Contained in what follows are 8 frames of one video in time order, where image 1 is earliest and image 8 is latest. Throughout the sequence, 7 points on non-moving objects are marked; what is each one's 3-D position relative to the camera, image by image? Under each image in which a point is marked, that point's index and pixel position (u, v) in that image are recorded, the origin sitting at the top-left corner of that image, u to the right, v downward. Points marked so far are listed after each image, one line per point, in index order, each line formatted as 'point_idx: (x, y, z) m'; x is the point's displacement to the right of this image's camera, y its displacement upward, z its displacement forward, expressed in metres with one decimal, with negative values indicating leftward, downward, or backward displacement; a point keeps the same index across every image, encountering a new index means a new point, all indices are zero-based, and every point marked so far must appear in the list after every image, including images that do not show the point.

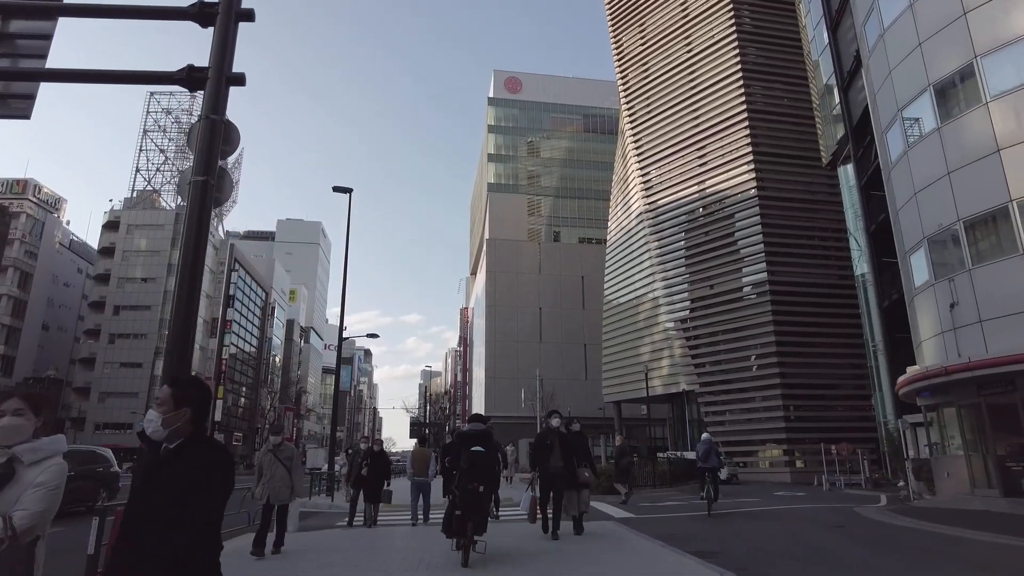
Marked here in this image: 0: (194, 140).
0: (-2.4, +1.1, +4.8) m
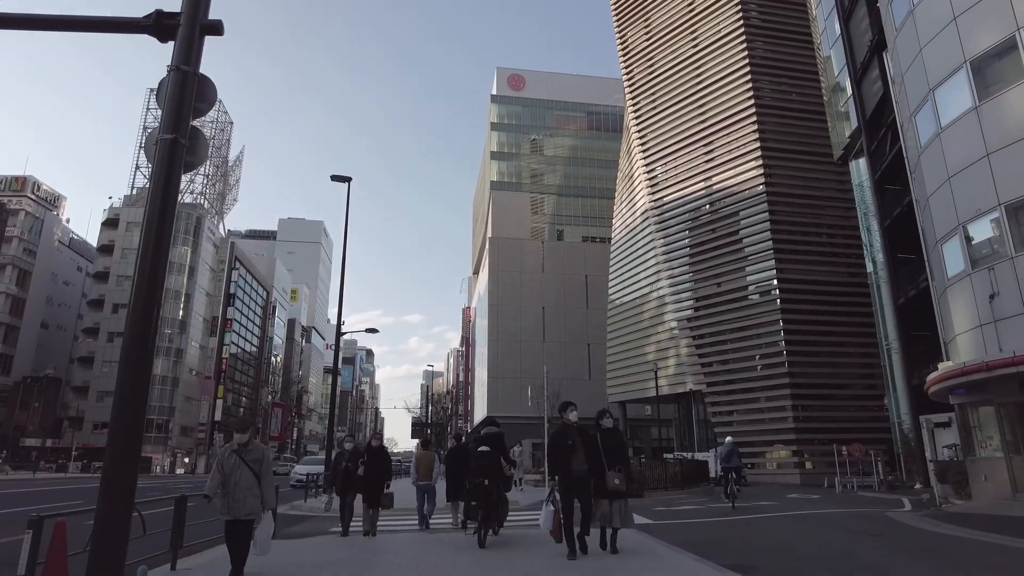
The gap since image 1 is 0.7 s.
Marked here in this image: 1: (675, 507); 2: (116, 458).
0: (-2.3, +1.3, +4.2) m
1: (+3.3, -4.6, +13.2) m
2: (-2.2, -0.9, +3.5) m
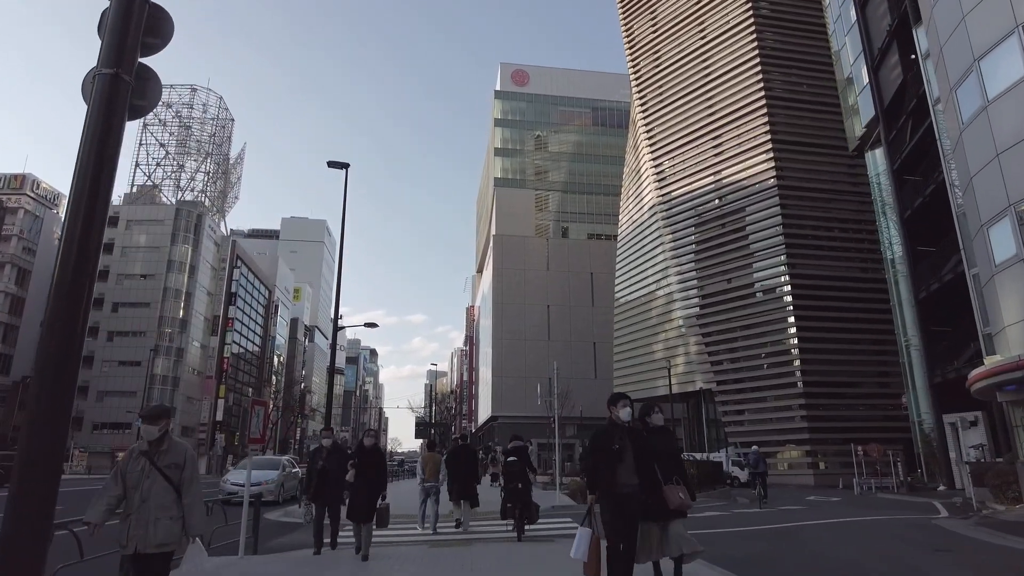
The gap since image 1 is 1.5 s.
0: (-2.2, +1.4, +3.5) m
1: (+3.5, -4.4, +12.4) m
2: (-2.1, -0.8, +2.8) m
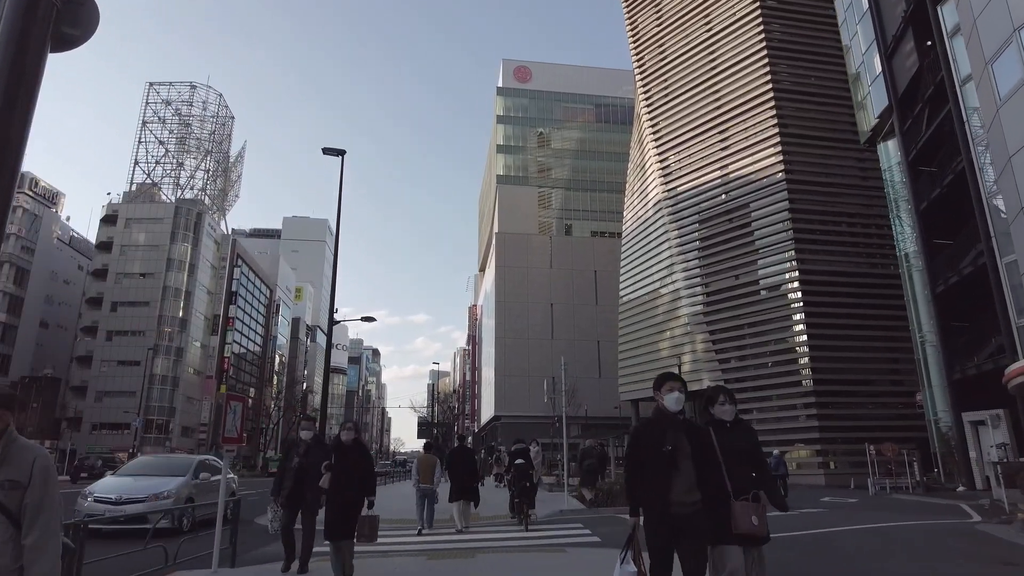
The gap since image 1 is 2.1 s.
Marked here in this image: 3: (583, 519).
0: (-2.2, +1.6, +2.9) m
1: (+3.6, -4.2, +11.8) m
2: (-2.0, -0.6, +2.2) m
3: (+1.1, -3.6, +9.7) m
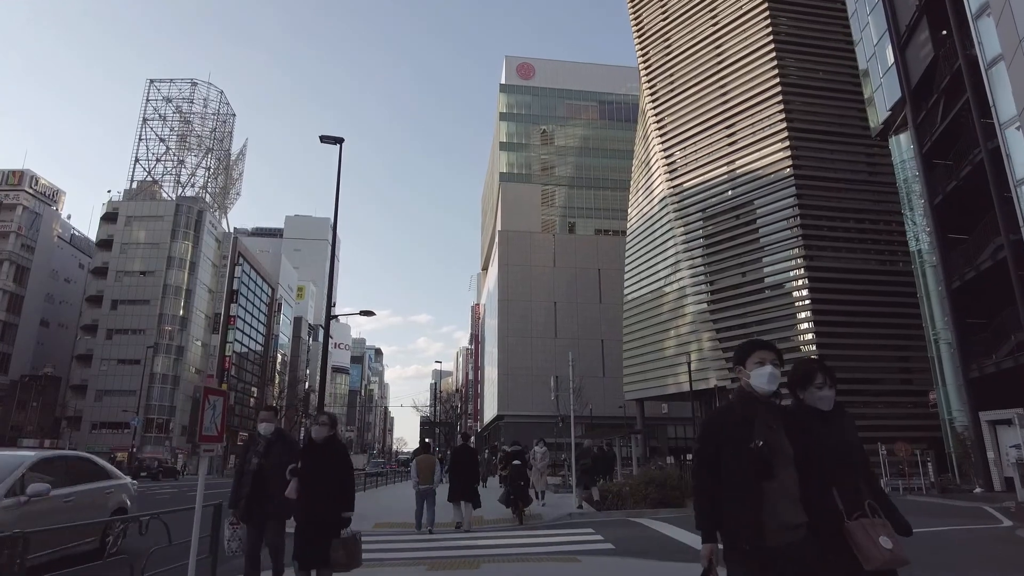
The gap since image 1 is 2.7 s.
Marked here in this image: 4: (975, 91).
0: (-2.1, +1.7, +2.4) m
1: (+3.7, -4.1, +11.3) m
2: (-2.0, -0.5, +1.7) m
3: (+1.1, -3.4, +9.3) m
4: (+12.5, +5.3, +17.1) m
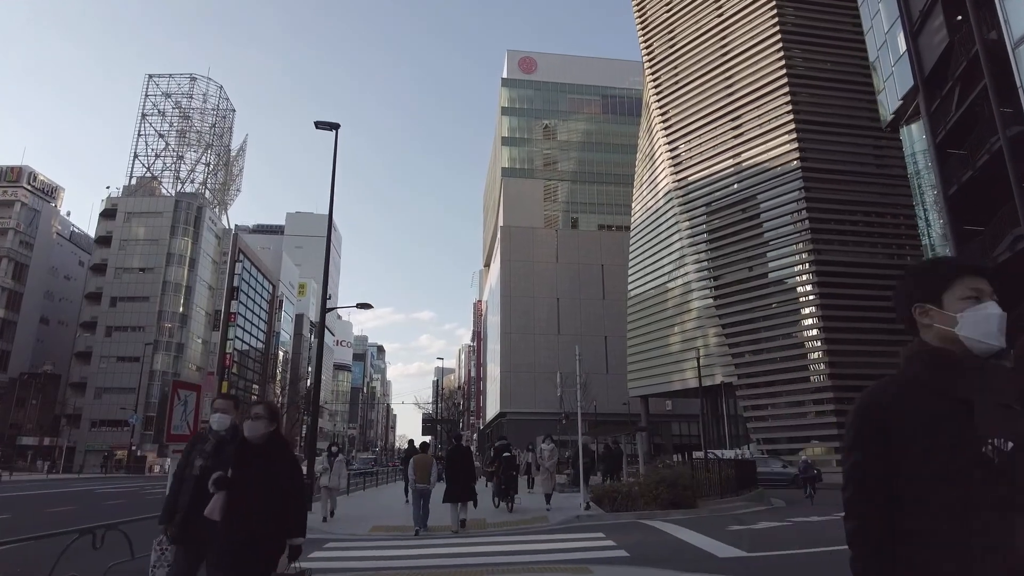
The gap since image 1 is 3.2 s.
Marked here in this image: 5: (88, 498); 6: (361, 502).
0: (-2.1, +1.8, +1.9) m
1: (+3.8, -3.9, +10.8) m
2: (-2.0, -0.4, +1.2) m
3: (+1.2, -3.3, +8.8) m
4: (+12.6, +5.5, +16.5) m
5: (-11.1, -5.5, +16.6) m
6: (-3.9, -5.5, +16.3) m
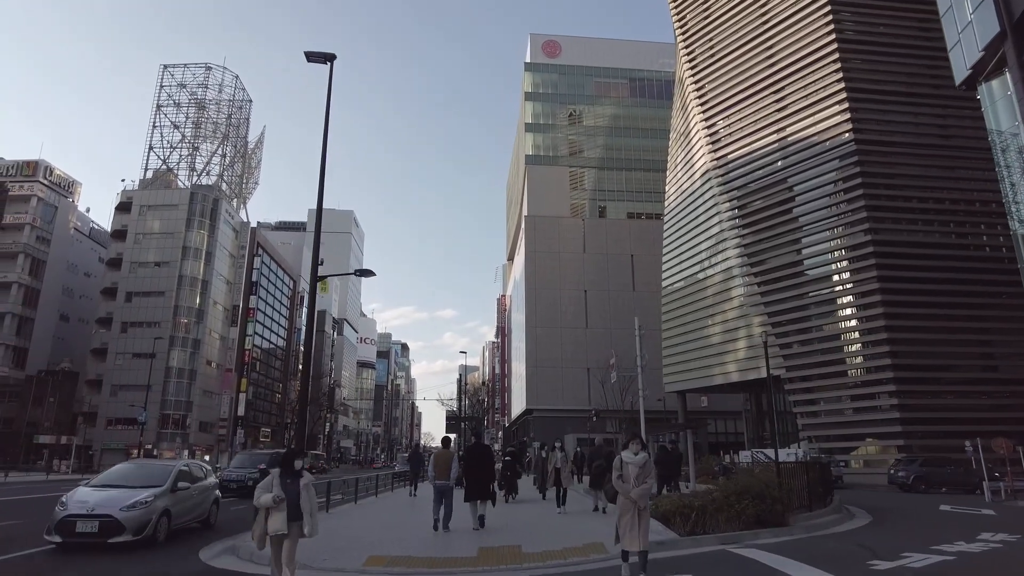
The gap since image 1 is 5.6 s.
0: (-2.0, +2.3, -0.2) m
1: (+4.3, -3.4, +8.5) m
2: (-1.8, +0.1, -0.9) m
3: (+1.7, -2.8, +6.5) m
4: (+13.2, +6.2, +13.8) m
5: (-10.4, -5.1, +14.8) m
6: (-3.1, -5.0, +14.2) m
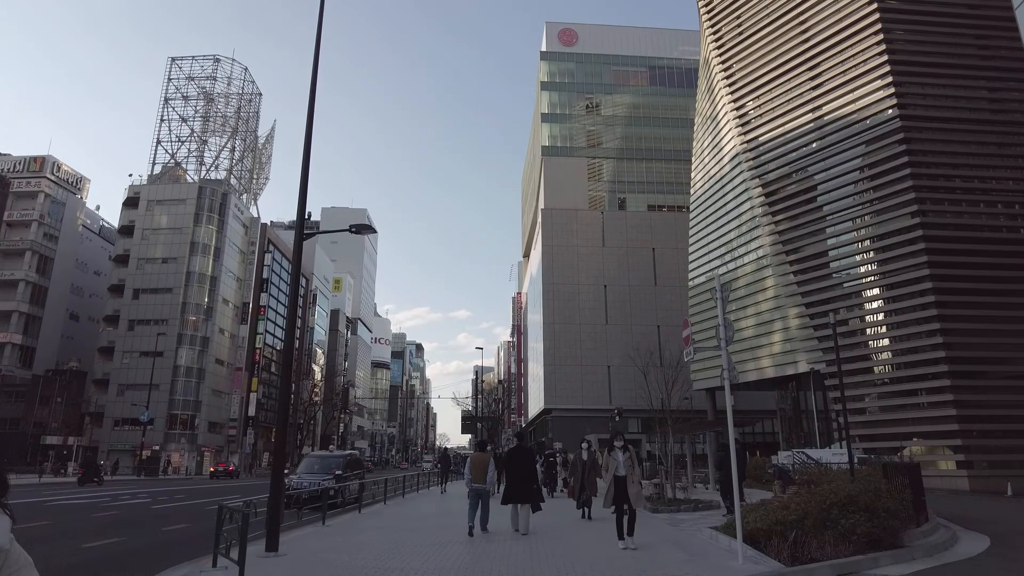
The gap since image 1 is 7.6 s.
0: (-1.8, +2.7, -1.9) m
1: (+4.7, -2.9, +6.6) m
2: (-1.6, +0.5, -2.7) m
3: (+2.0, -2.3, +4.7) m
4: (+13.7, +6.7, +11.8) m
5: (-9.8, -4.7, +13.3) m
6: (-2.6, -4.6, +12.5) m
